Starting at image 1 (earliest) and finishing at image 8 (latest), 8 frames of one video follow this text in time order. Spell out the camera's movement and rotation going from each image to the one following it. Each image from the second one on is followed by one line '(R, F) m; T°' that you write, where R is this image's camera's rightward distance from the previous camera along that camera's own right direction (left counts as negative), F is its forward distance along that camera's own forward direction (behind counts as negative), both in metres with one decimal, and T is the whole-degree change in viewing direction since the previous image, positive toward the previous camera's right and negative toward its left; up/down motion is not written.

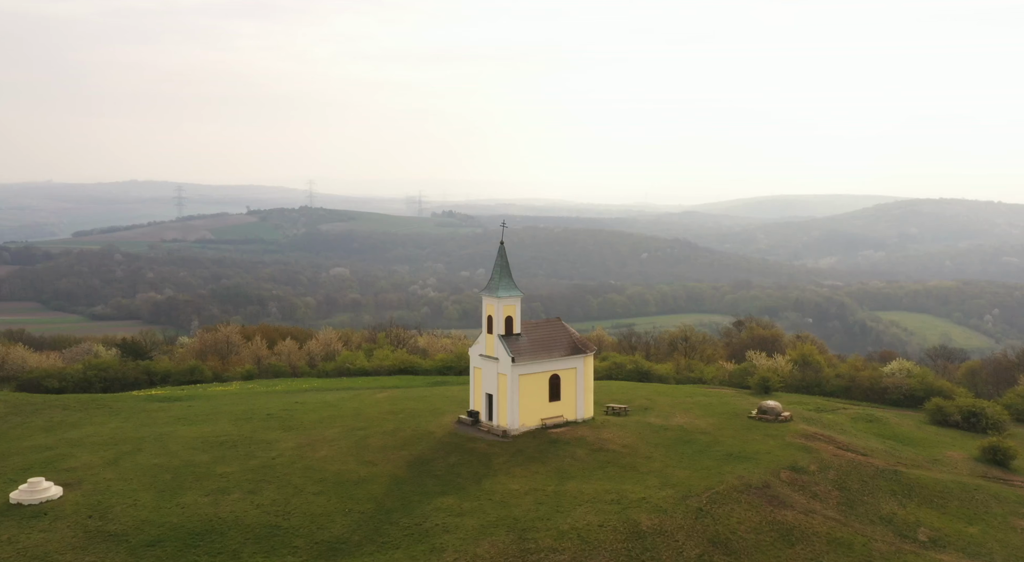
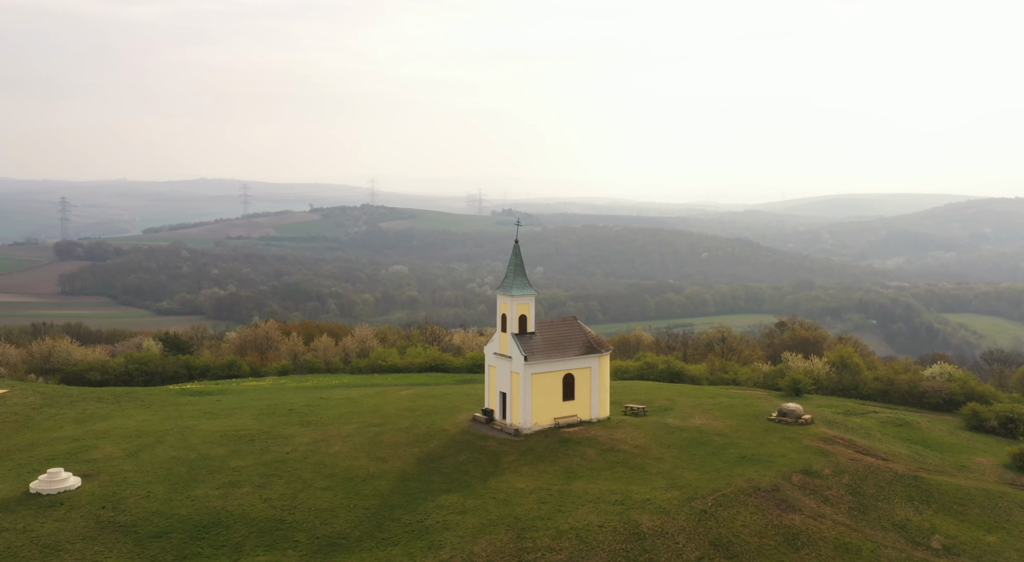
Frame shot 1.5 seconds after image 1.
(+1.3, 0.0) m; -3°
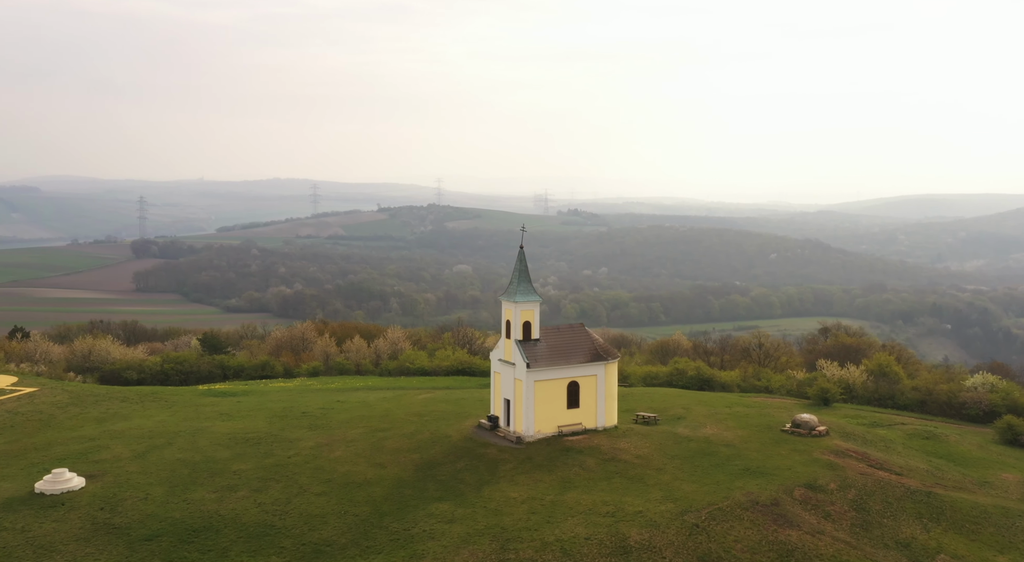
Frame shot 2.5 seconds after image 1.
(+1.7, +0.3) m; -3°
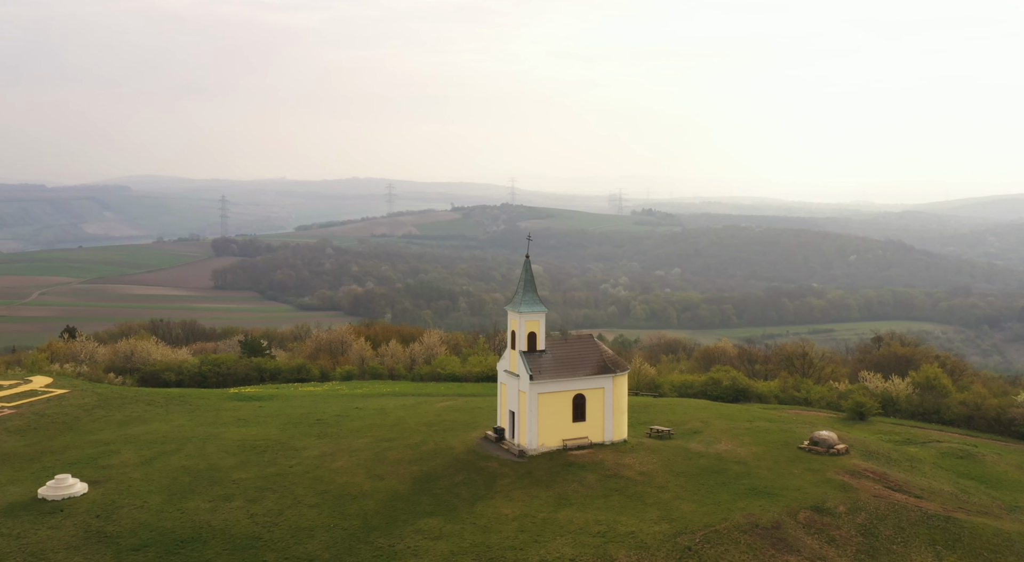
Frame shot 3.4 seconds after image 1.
(+1.8, +0.6) m; -4°
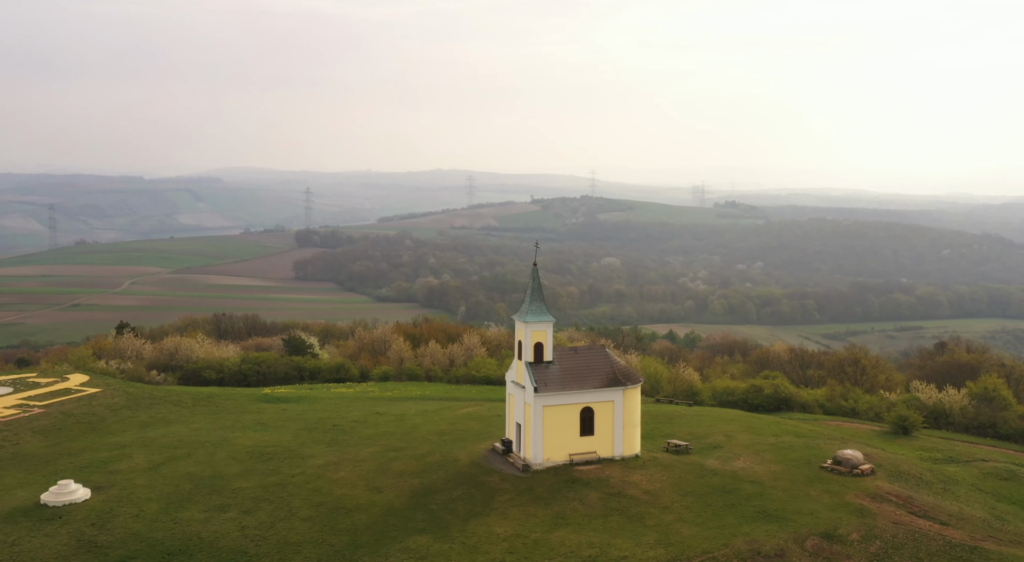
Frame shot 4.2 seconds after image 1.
(+1.9, +0.9) m; -4°
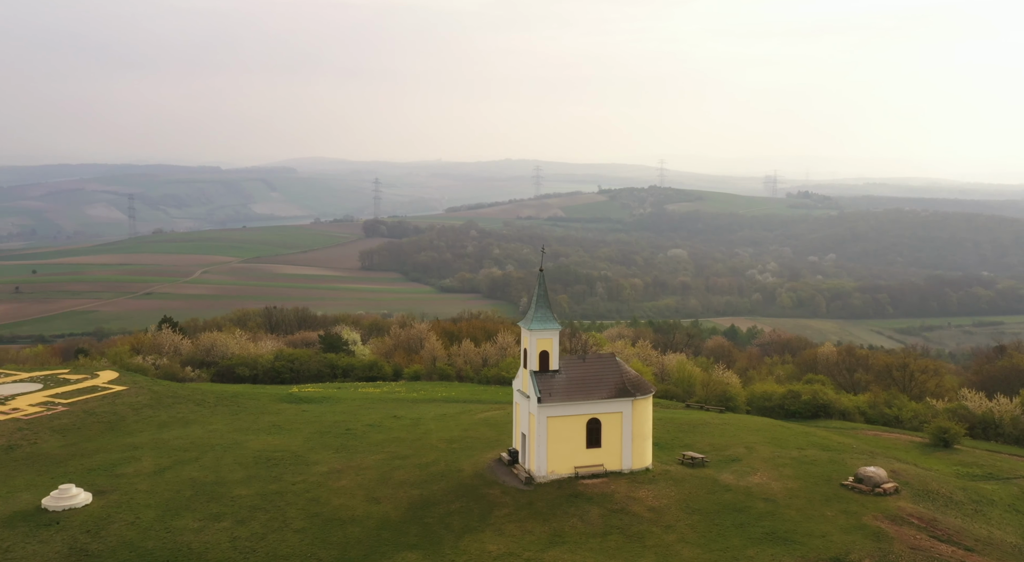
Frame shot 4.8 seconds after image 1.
(+1.6, +0.9) m; -3°
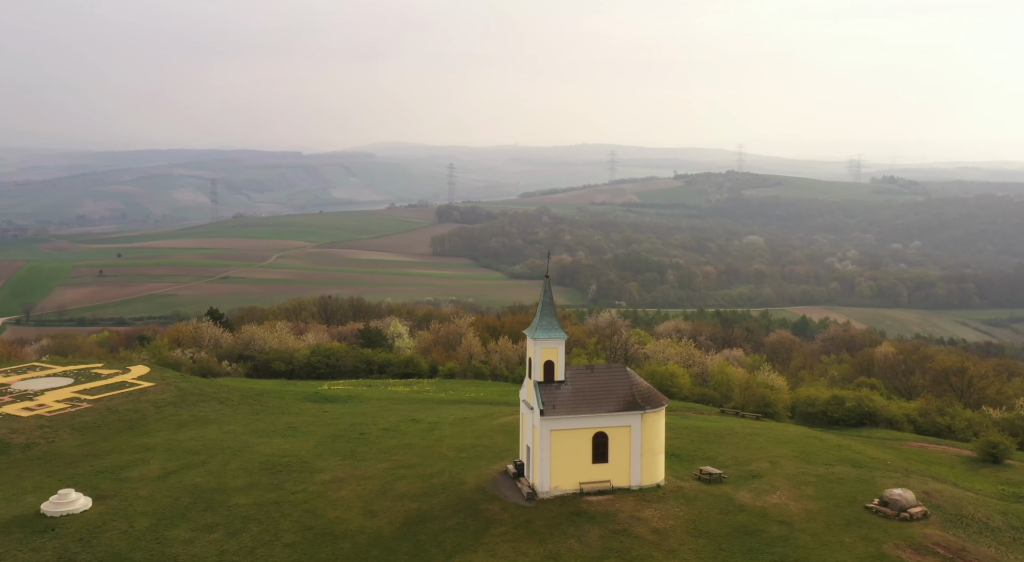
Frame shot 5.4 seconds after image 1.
(+1.7, +1.2) m; -4°
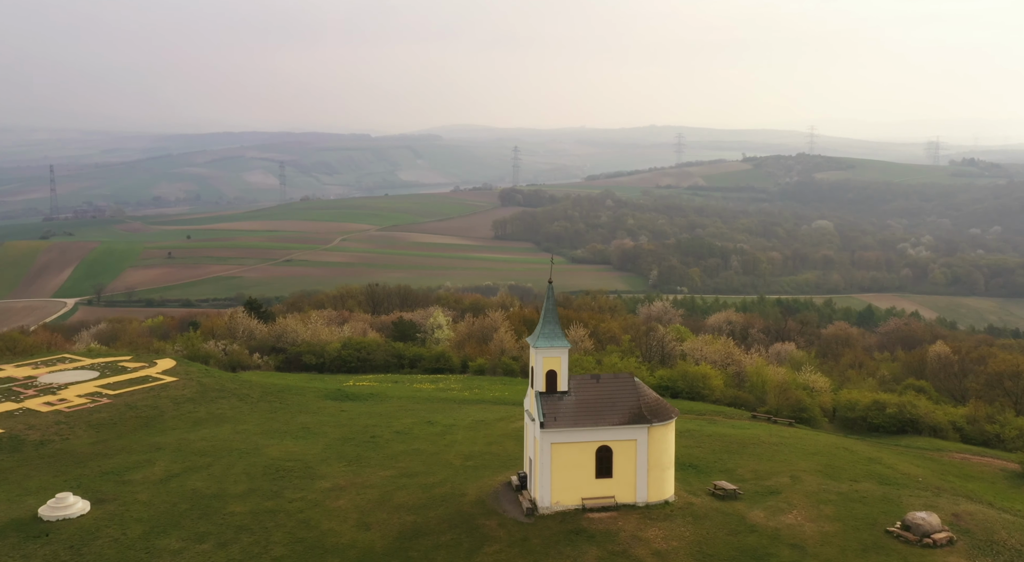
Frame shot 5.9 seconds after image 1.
(+1.5, +1.2) m; -3°
